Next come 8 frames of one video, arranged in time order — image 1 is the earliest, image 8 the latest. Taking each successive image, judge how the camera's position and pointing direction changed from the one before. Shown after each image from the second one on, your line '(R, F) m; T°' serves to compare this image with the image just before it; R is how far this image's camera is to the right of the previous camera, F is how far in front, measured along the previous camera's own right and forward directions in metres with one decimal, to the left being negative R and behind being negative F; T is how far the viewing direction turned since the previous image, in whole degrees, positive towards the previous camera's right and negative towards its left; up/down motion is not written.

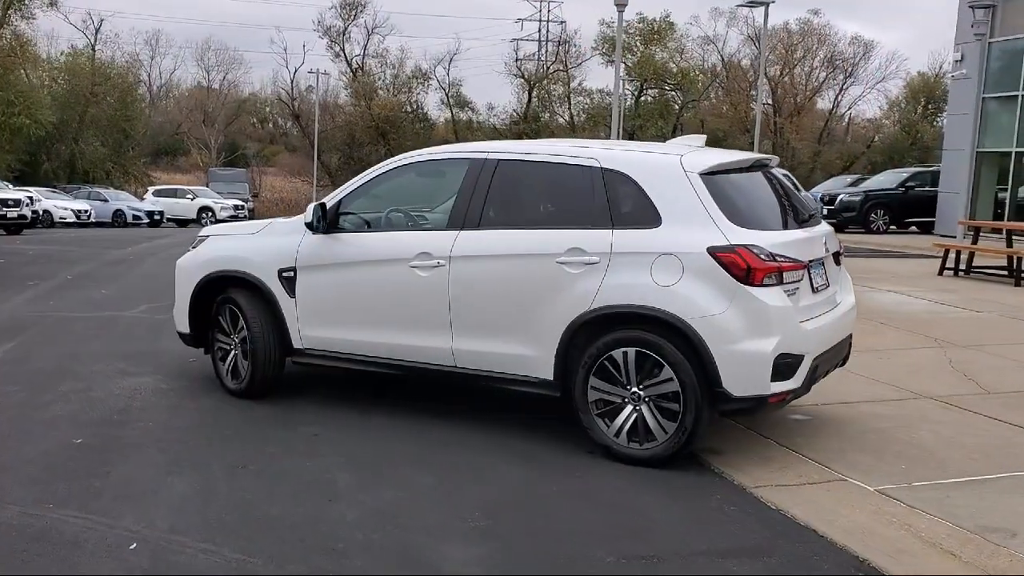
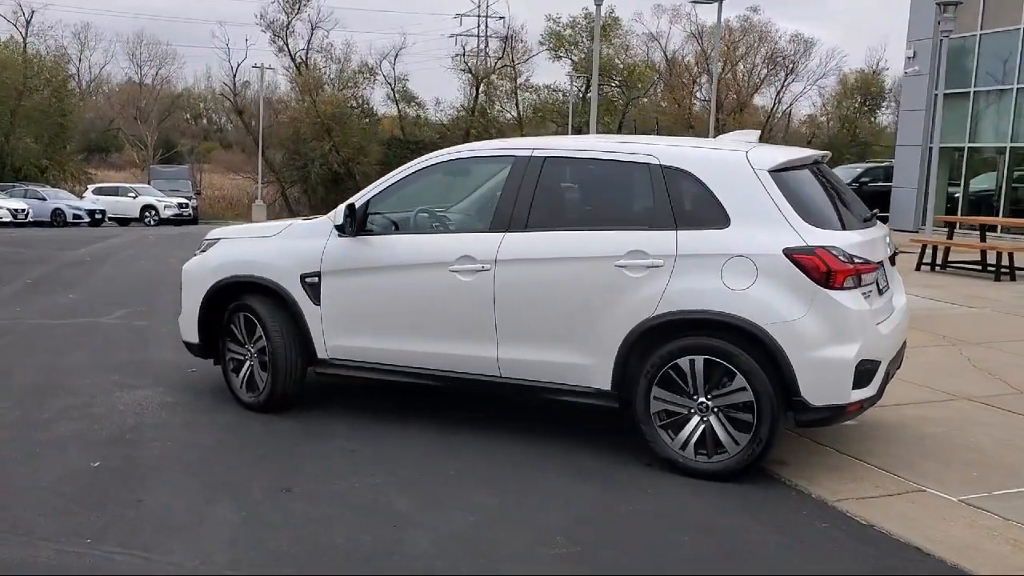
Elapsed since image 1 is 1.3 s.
(-0.6, +0.3) m; +4°
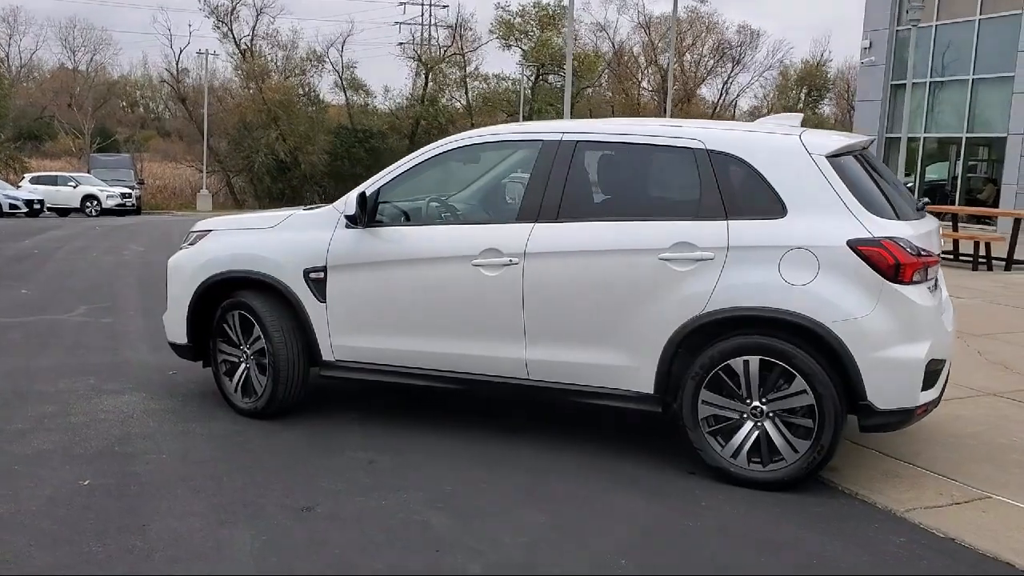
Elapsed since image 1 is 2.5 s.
(-0.4, +0.4) m; +3°
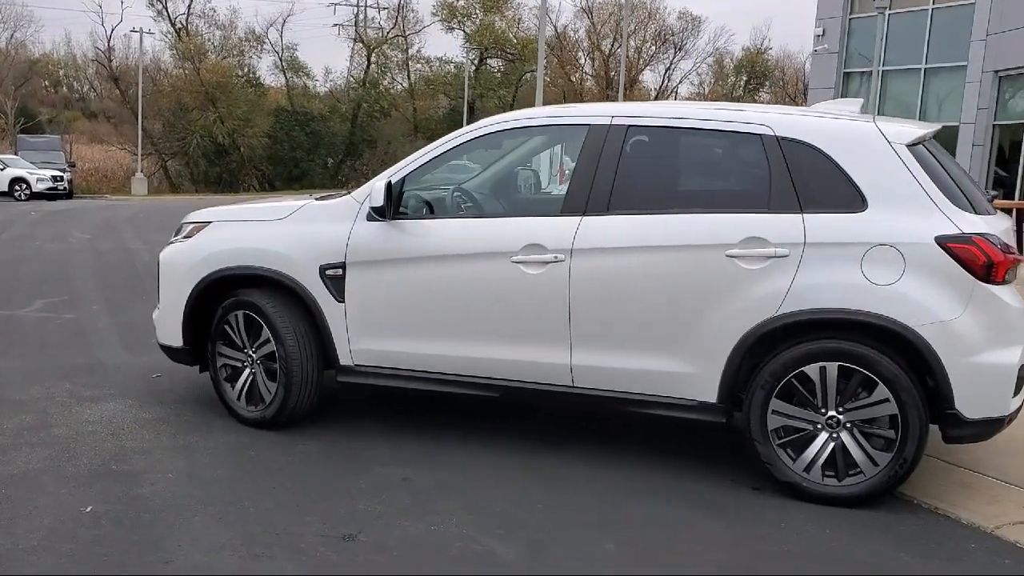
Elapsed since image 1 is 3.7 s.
(-0.5, +0.4) m; +4°
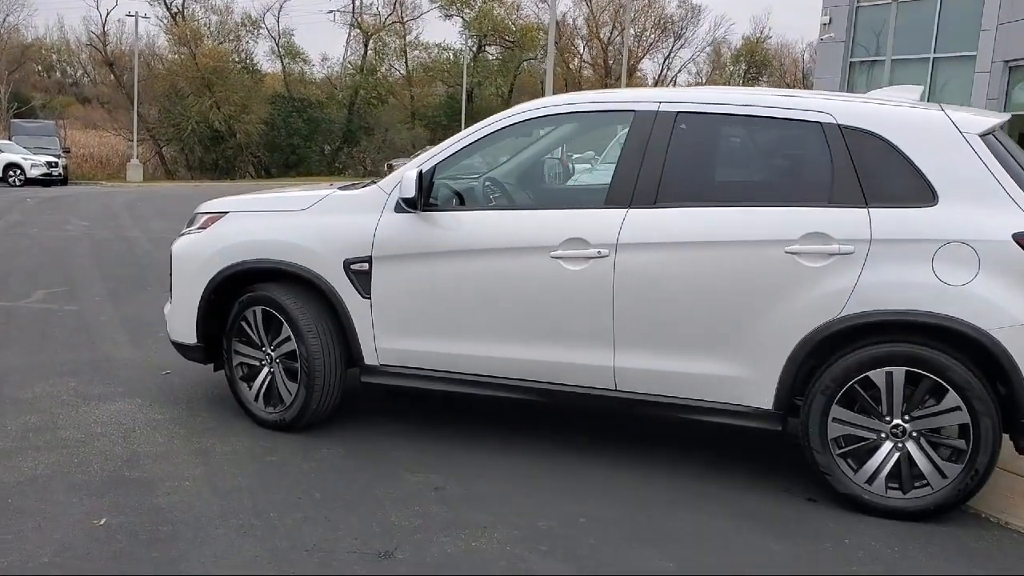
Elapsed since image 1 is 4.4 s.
(-0.2, +0.3) m; 0°
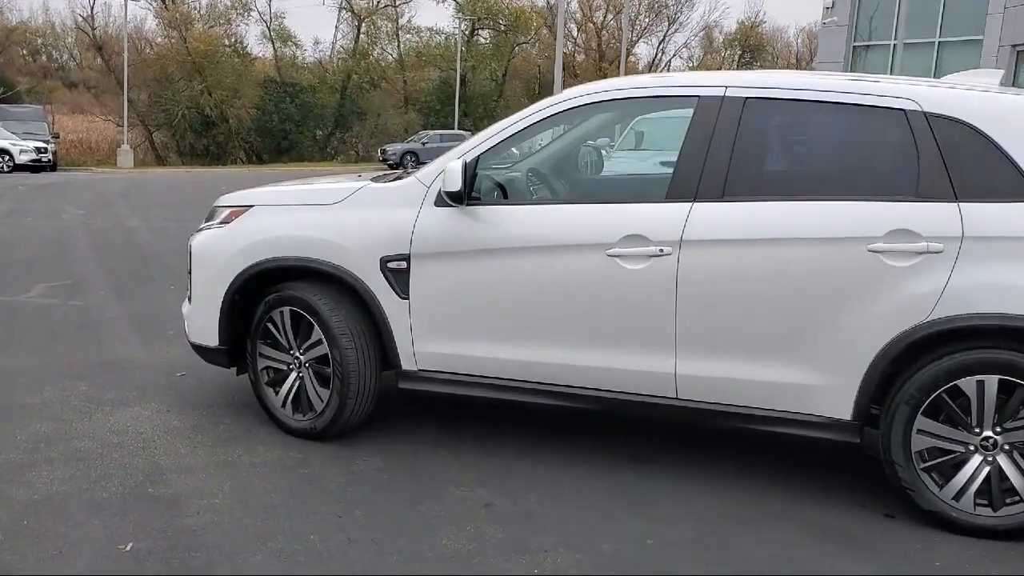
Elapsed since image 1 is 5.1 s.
(-0.3, +0.3) m; +1°
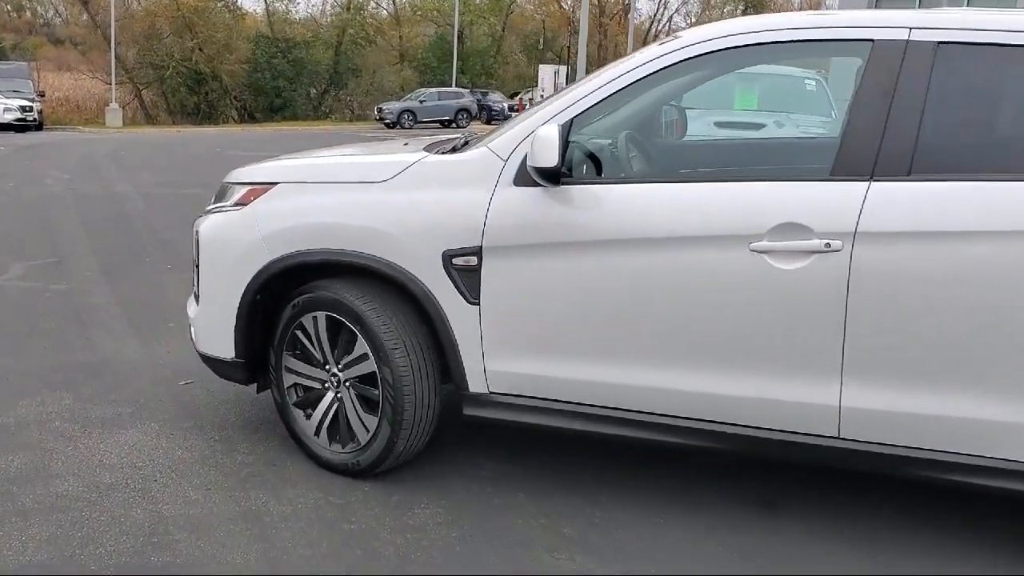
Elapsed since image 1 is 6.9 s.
(-0.4, +0.9) m; 0°
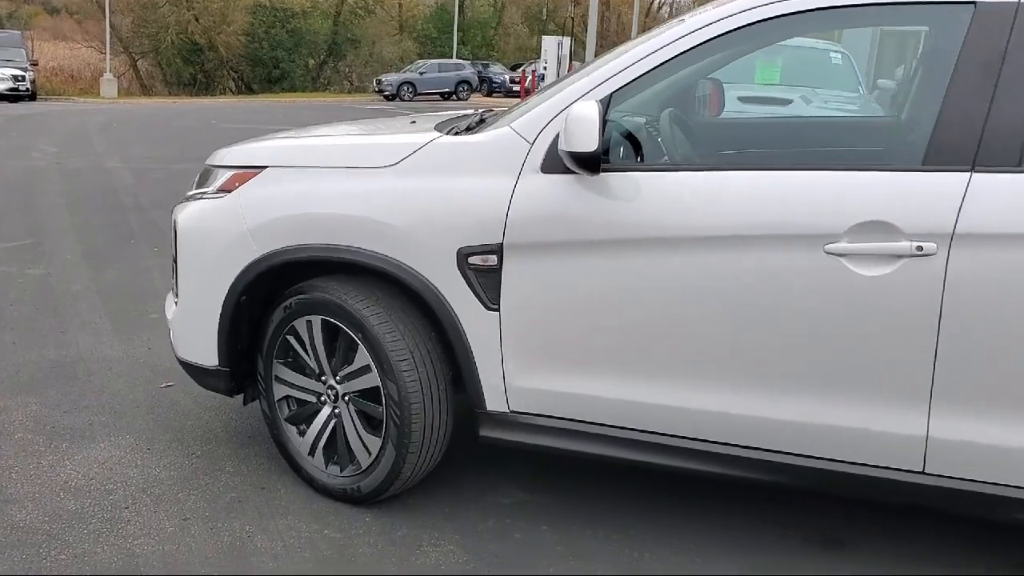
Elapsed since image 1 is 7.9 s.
(-0.1, +0.5) m; 0°
